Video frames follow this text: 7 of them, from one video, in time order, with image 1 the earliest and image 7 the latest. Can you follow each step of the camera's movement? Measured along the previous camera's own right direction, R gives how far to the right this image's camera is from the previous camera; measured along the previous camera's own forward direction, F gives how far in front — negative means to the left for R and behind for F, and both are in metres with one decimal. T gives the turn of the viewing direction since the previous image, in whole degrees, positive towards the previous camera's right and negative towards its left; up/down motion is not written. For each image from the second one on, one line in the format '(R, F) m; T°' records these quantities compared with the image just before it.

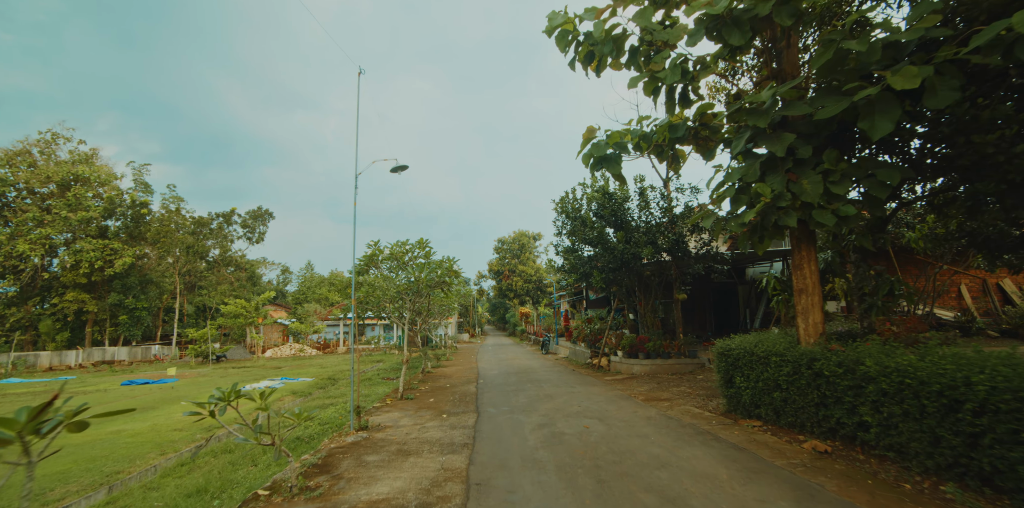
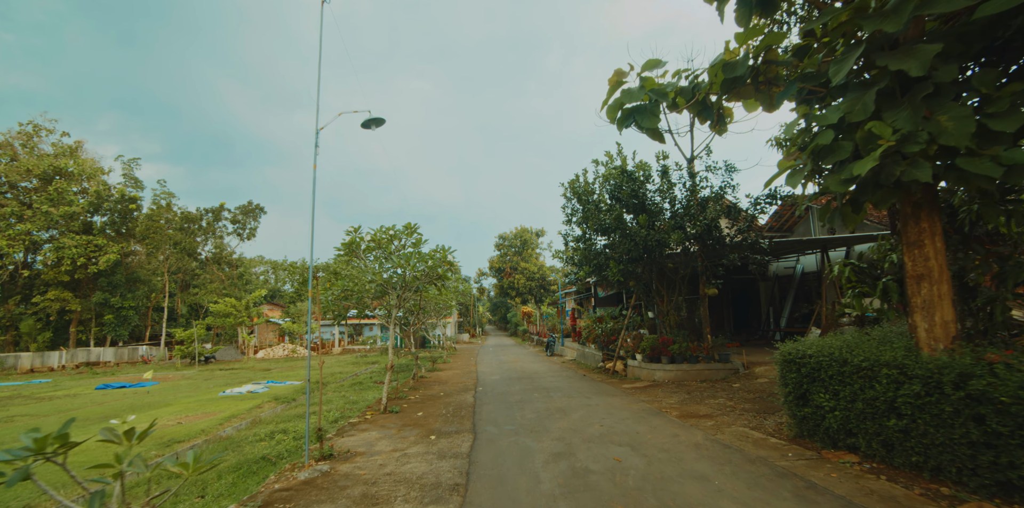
(-0.1, +1.3) m; 0°
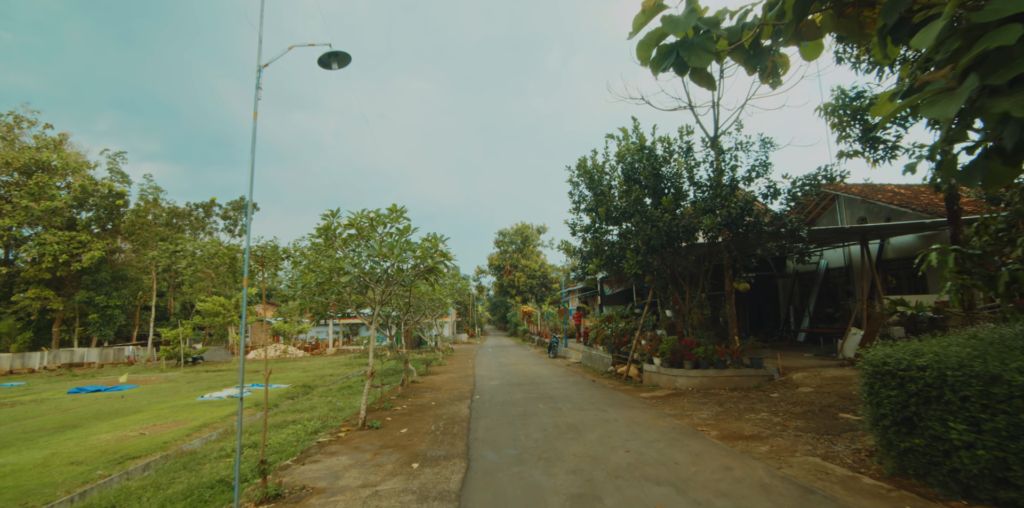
(0.0, +1.1) m; 0°
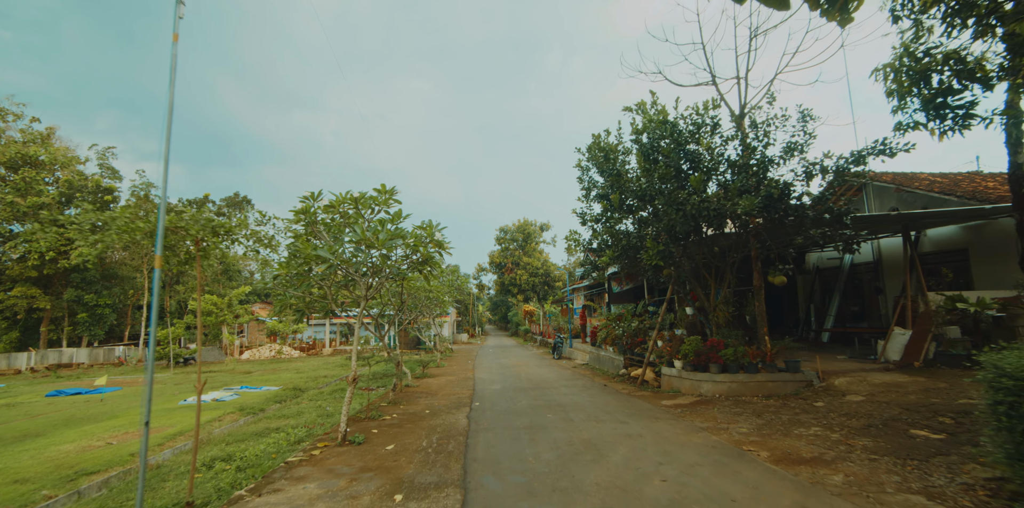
(-0.1, +0.9) m; 0°
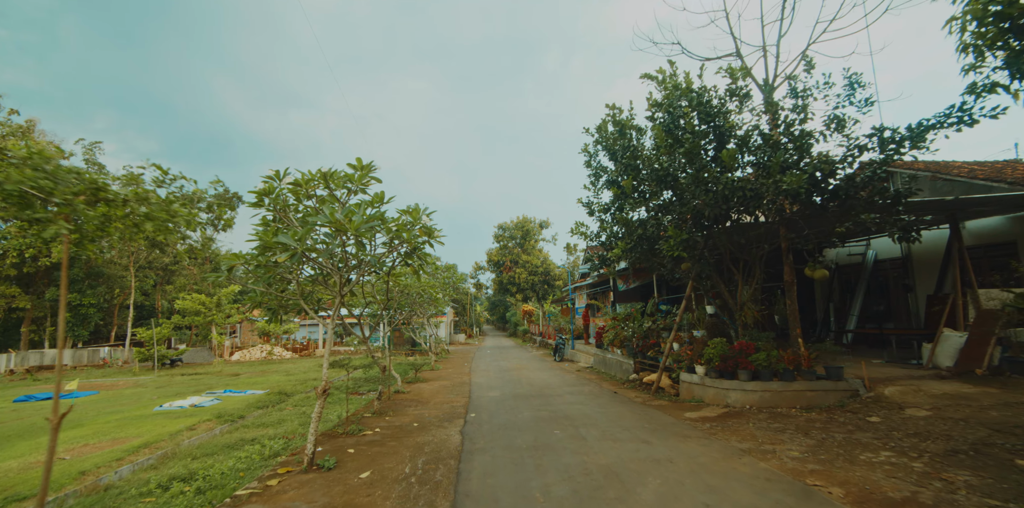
(0.0, +0.9) m; 0°
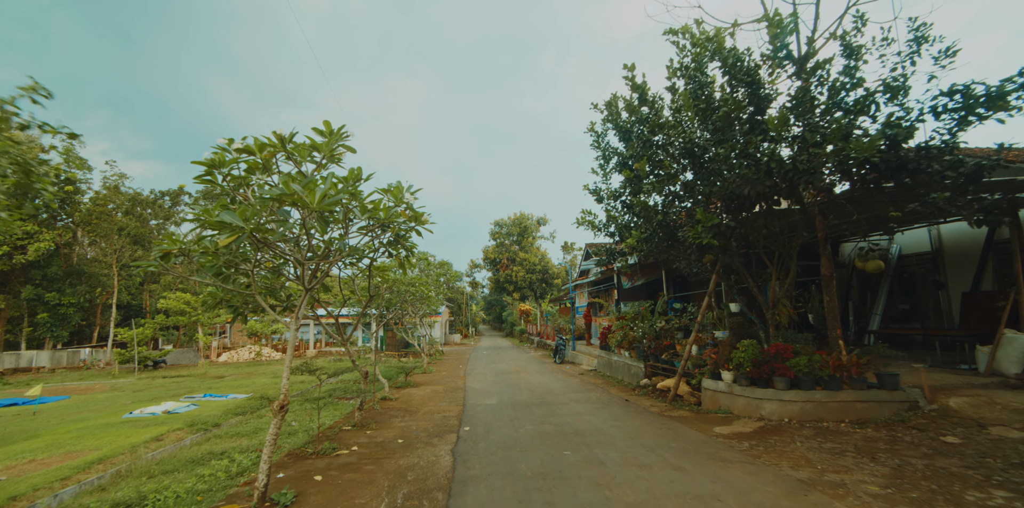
(-0.1, +0.9) m; +1°
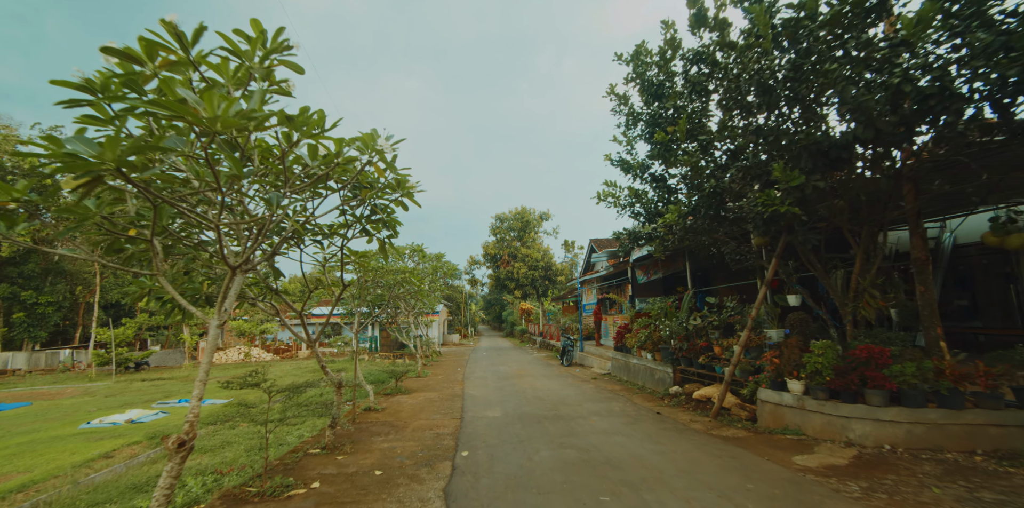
(-0.1, +1.3) m; 0°
